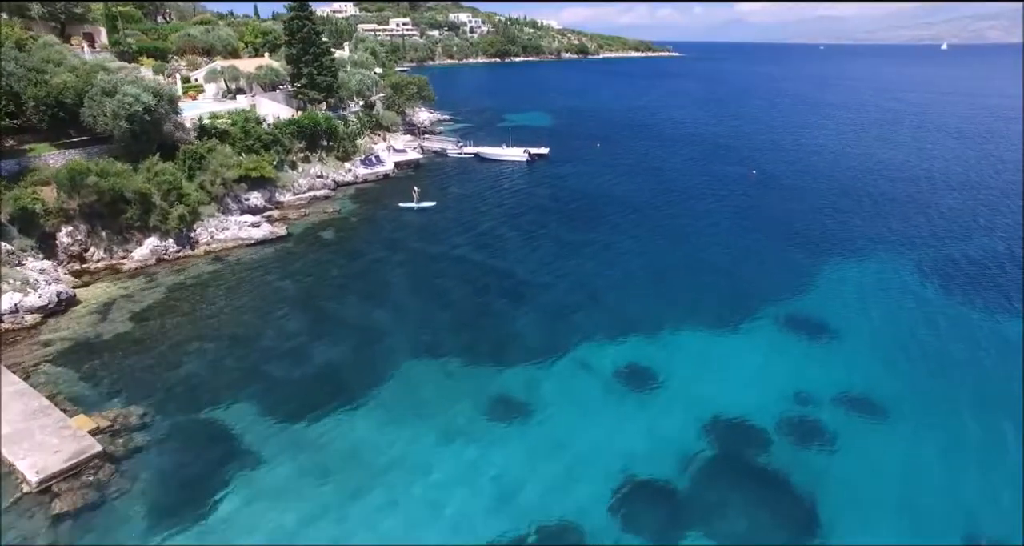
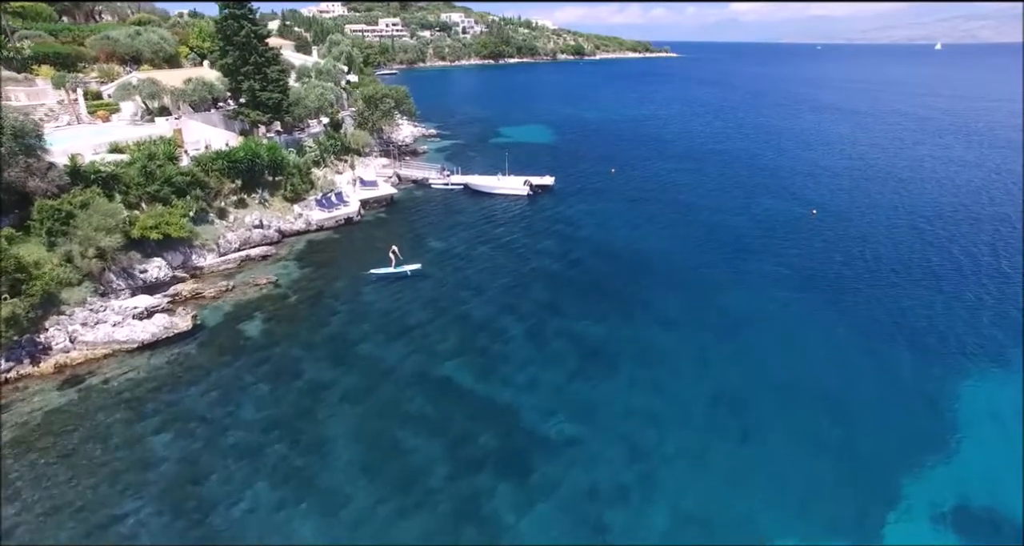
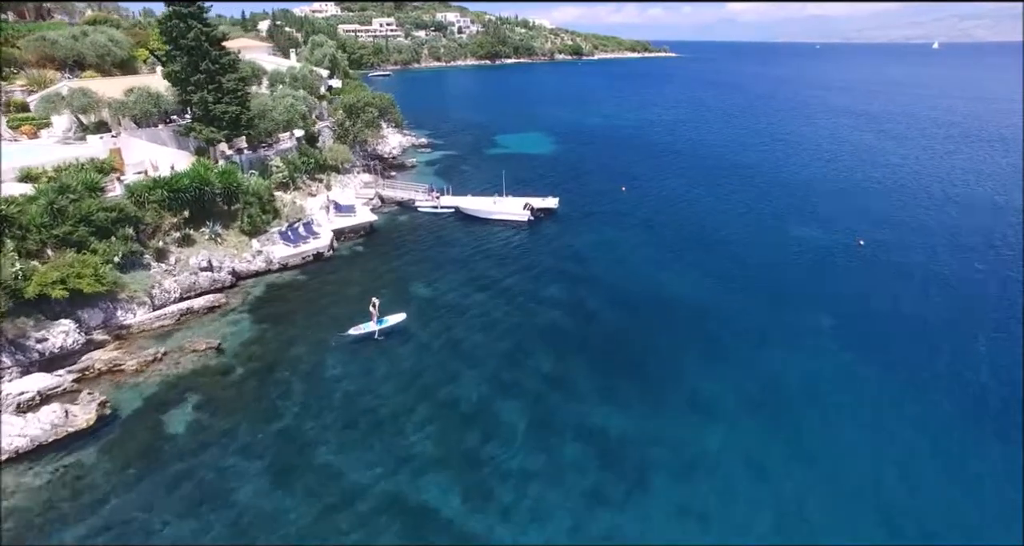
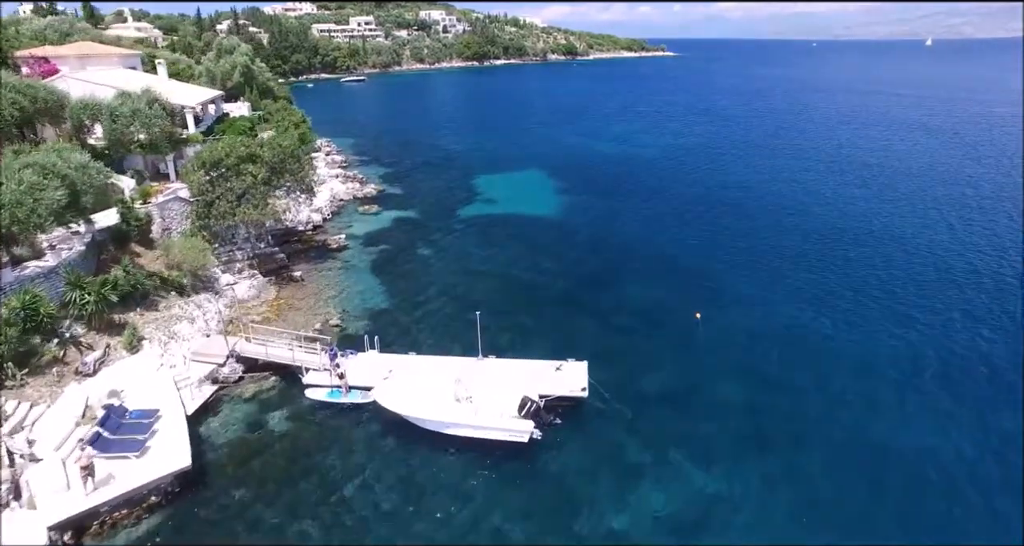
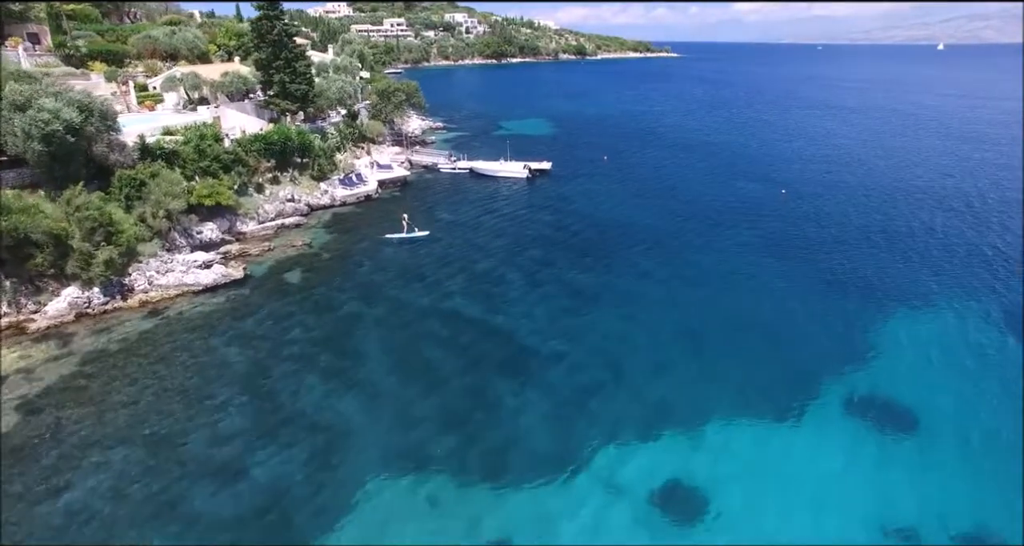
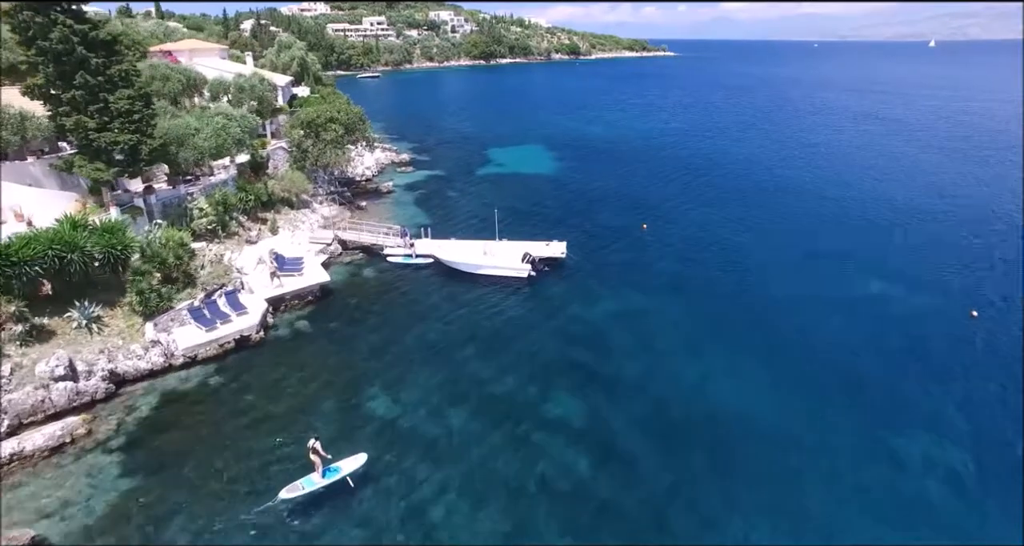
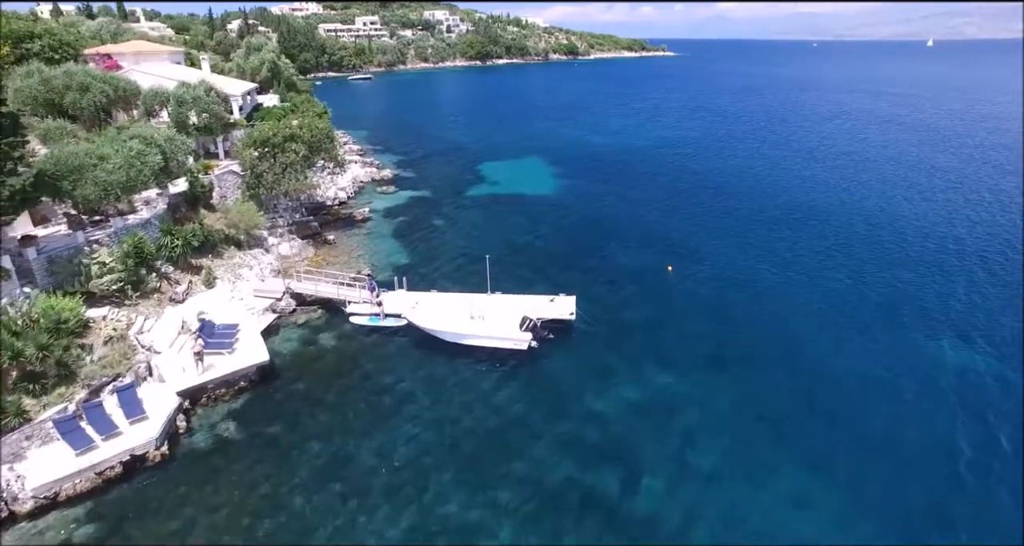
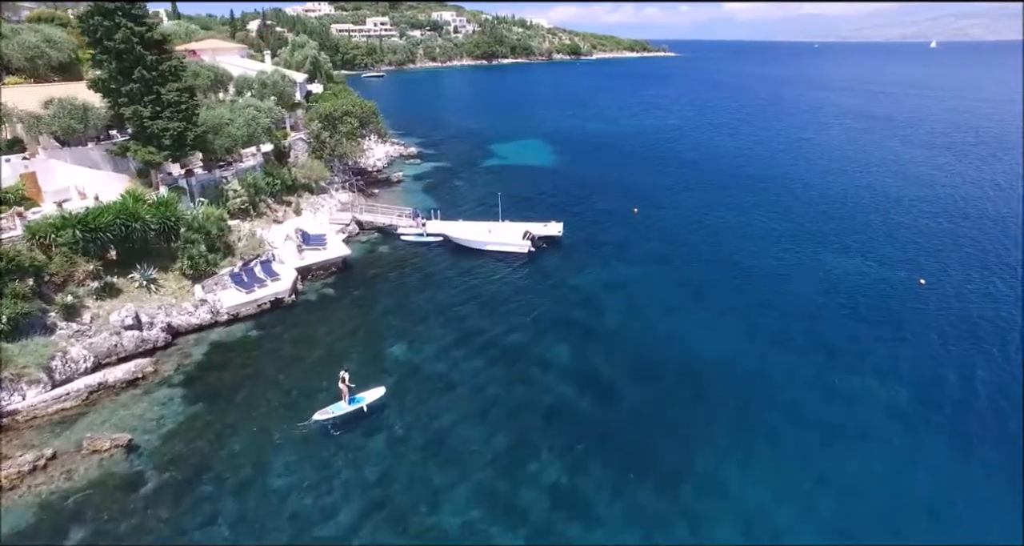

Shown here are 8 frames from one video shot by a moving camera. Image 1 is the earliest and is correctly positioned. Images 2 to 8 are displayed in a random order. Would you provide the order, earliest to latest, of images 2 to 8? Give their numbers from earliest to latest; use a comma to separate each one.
5, 2, 3, 8, 6, 7, 4
